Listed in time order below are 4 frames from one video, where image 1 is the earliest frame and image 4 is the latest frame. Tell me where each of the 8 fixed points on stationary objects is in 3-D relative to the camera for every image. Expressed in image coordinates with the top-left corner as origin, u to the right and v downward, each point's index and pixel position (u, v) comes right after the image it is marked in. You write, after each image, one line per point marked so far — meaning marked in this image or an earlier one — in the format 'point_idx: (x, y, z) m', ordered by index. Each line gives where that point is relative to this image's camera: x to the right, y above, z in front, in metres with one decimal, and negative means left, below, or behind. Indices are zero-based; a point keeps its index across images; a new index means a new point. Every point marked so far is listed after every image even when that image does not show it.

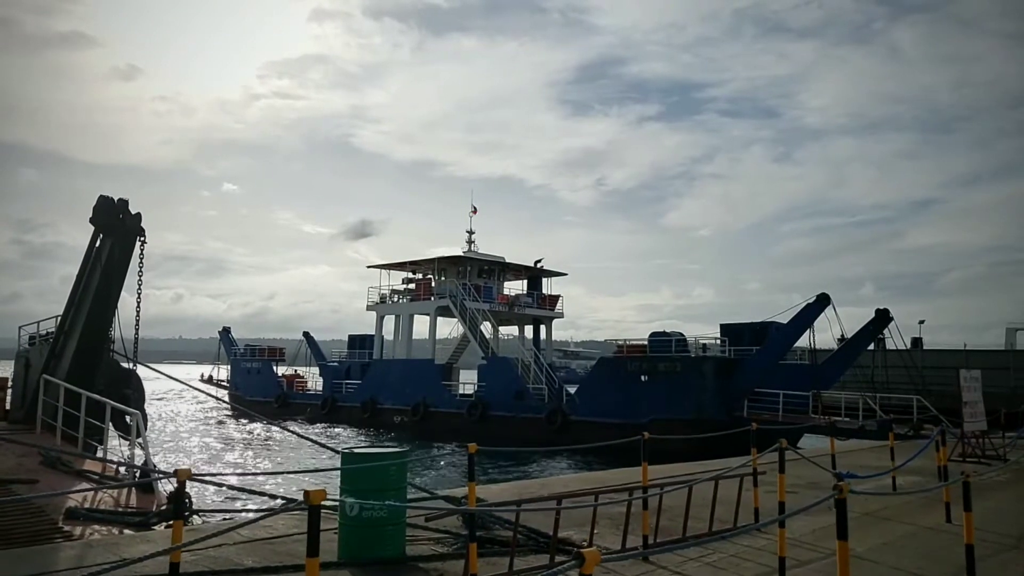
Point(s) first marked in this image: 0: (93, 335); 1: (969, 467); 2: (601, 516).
0: (-6.4, -0.7, +11.1) m
1: (+7.2, -2.8, +11.5) m
2: (+0.9, -2.3, +7.4) m
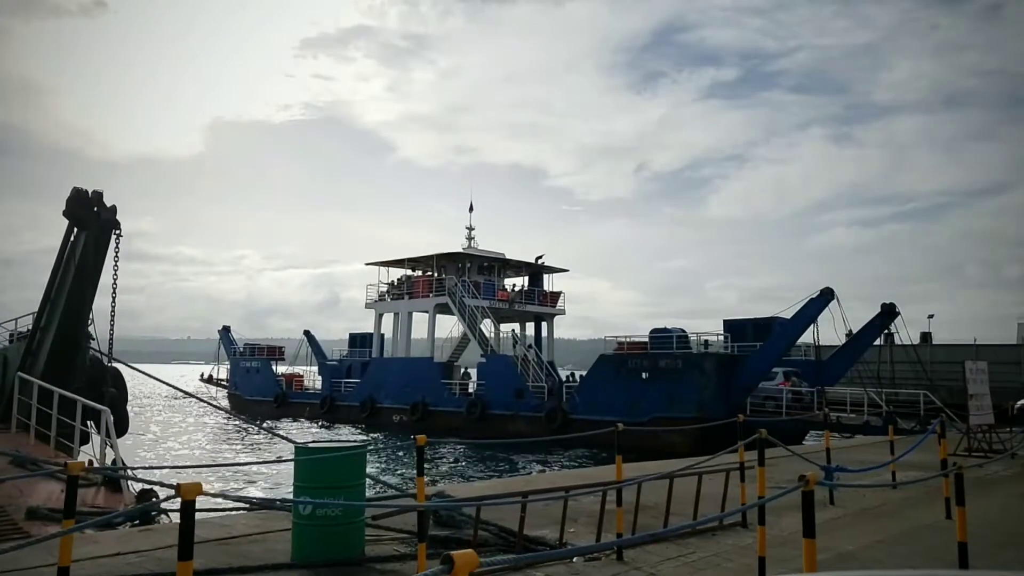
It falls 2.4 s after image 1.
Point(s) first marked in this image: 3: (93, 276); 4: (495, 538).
0: (-6.6, -0.6, +10.8) m
1: (+7.0, -2.7, +11.0) m
2: (+0.7, -2.2, +7.0) m
3: (-6.2, +0.2, +10.8) m
4: (-0.1, -1.9, +5.7) m
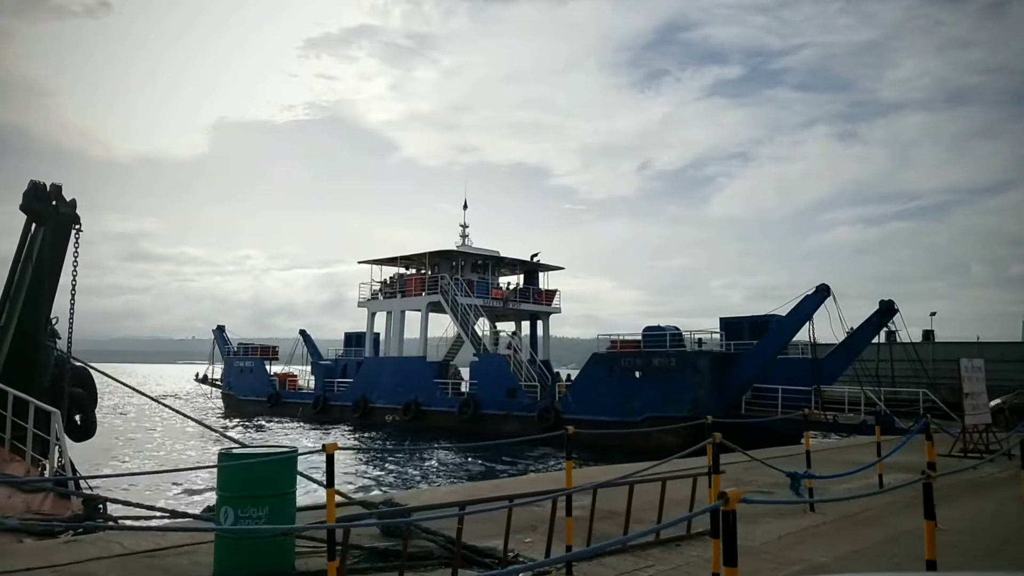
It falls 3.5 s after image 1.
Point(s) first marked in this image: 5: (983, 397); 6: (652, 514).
0: (-6.9, -0.6, +10.5) m
1: (+6.6, -2.6, +10.6) m
2: (+0.3, -2.1, +6.6) m
3: (-6.6, +0.2, +10.5) m
4: (-0.5, -1.9, +5.3) m
5: (+7.5, -1.7, +11.8) m
6: (+1.3, -2.1, +6.8) m
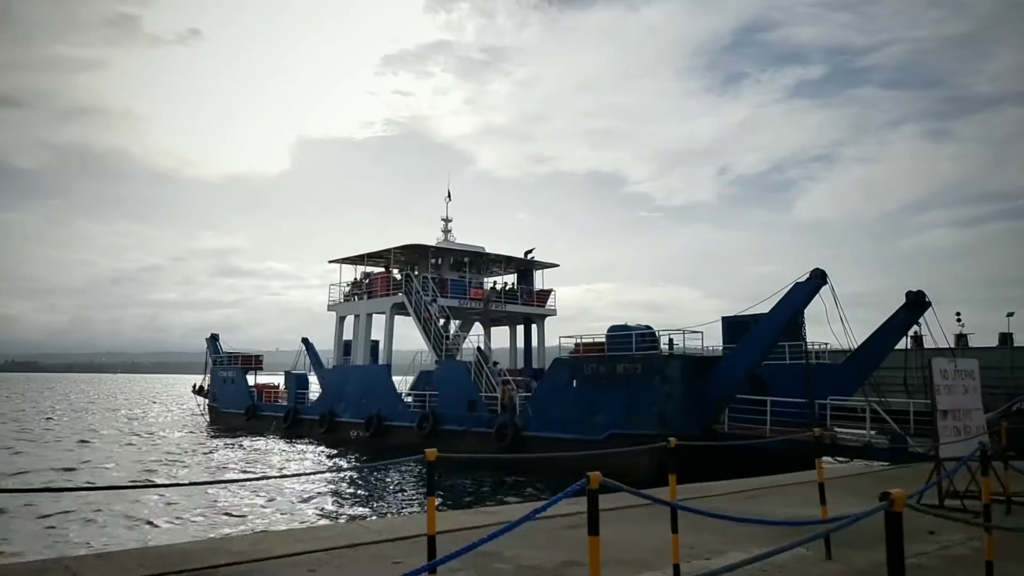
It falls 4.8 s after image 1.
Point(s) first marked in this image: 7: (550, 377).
0: (-9.8, -0.4, +8.1) m
1: (+3.8, -2.2, +6.8) m
2: (-3.0, -1.8, +3.5) m
3: (-9.4, +0.4, +8.1) m
4: (-3.9, -1.5, +2.2) m
5: (+4.8, -1.3, +7.9) m
6: (-1.9, -1.7, +3.5) m
7: (+1.1, -2.4, +19.9) m
